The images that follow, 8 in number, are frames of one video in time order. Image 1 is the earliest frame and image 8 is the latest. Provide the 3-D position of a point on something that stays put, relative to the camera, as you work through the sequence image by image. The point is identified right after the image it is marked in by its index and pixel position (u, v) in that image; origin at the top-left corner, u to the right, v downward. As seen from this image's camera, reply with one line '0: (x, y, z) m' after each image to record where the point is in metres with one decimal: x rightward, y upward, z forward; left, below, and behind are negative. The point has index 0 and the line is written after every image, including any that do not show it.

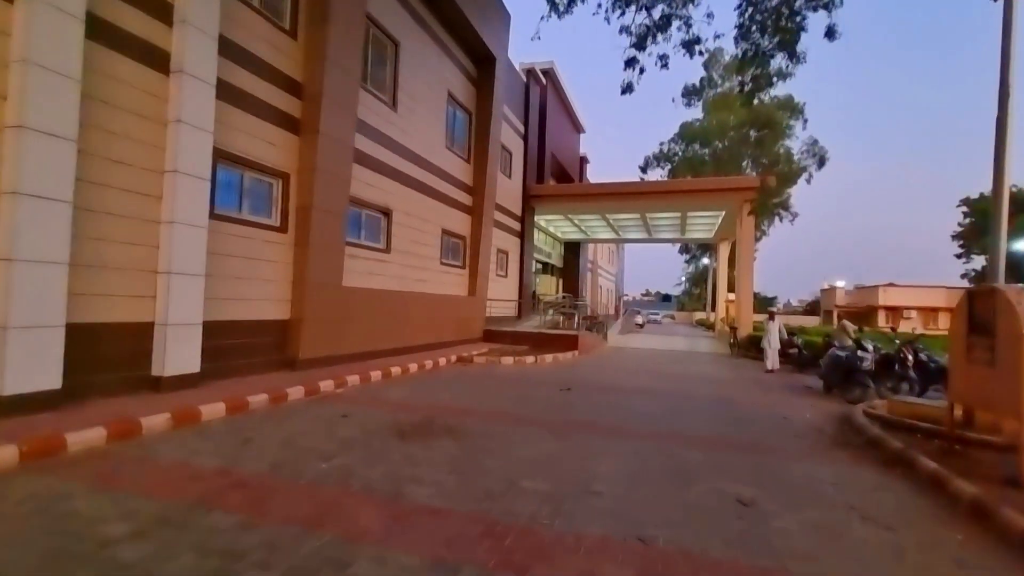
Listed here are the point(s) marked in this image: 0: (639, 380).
0: (+2.6, -1.9, +10.2) m
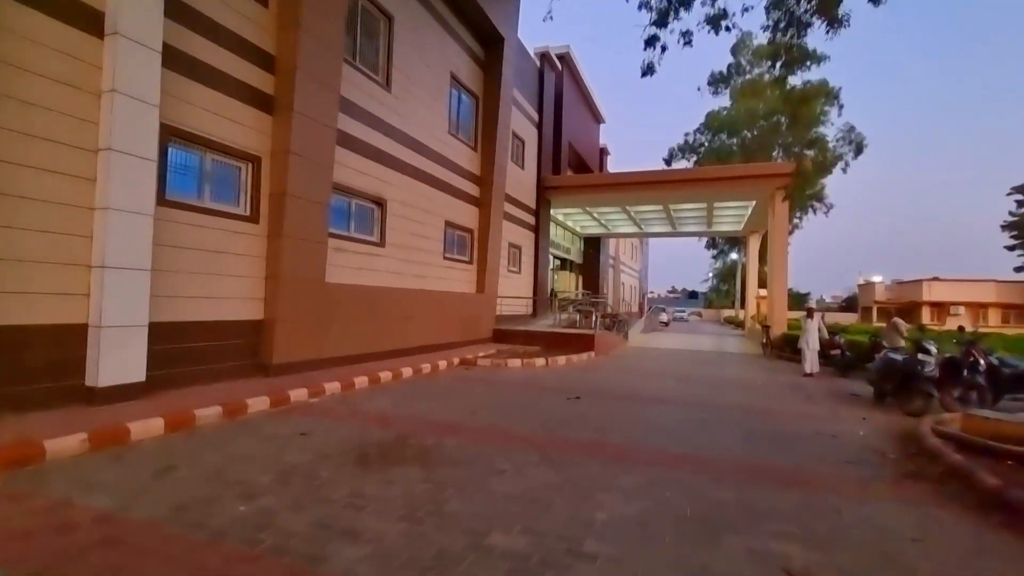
0: (+2.7, -1.8, +9.1) m
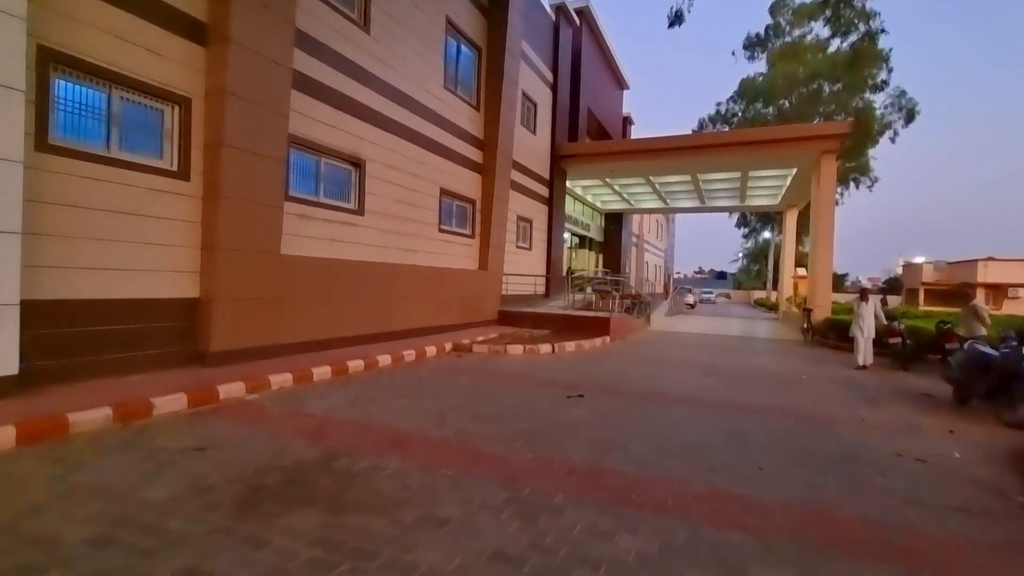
0: (+2.6, -1.4, +7.5) m
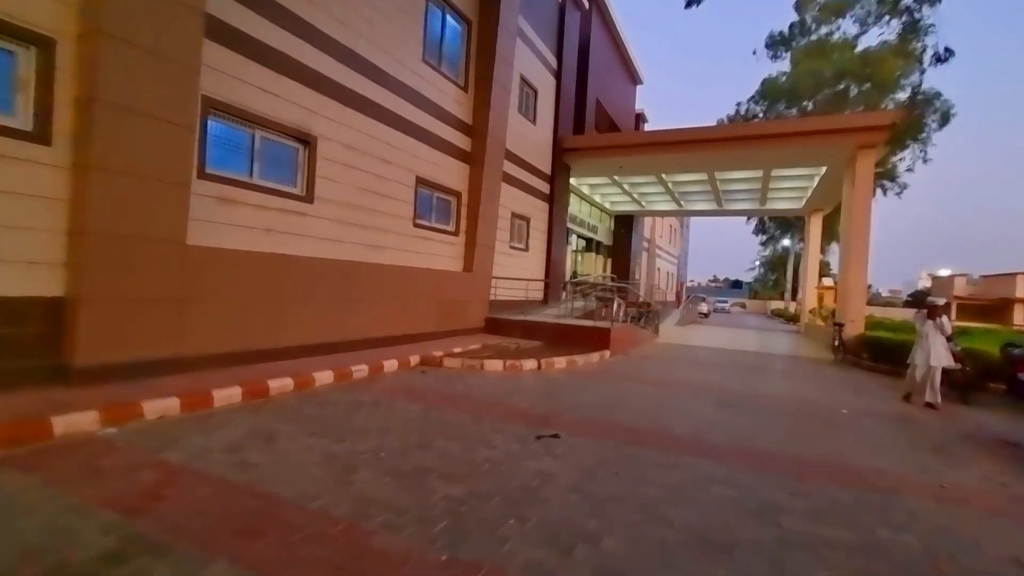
0: (+2.1, -1.5, +5.9) m
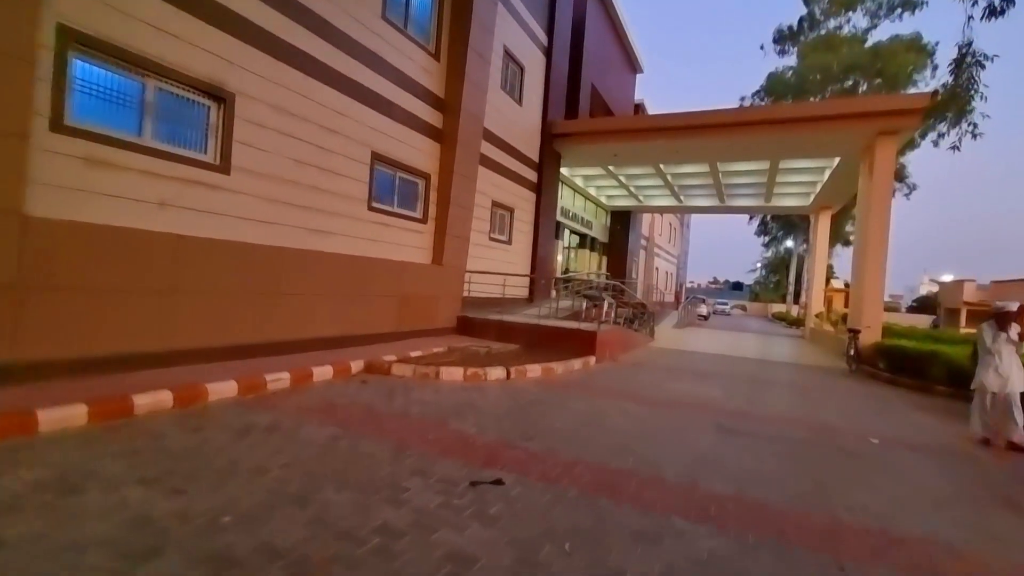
0: (+1.6, -1.5, +4.6) m
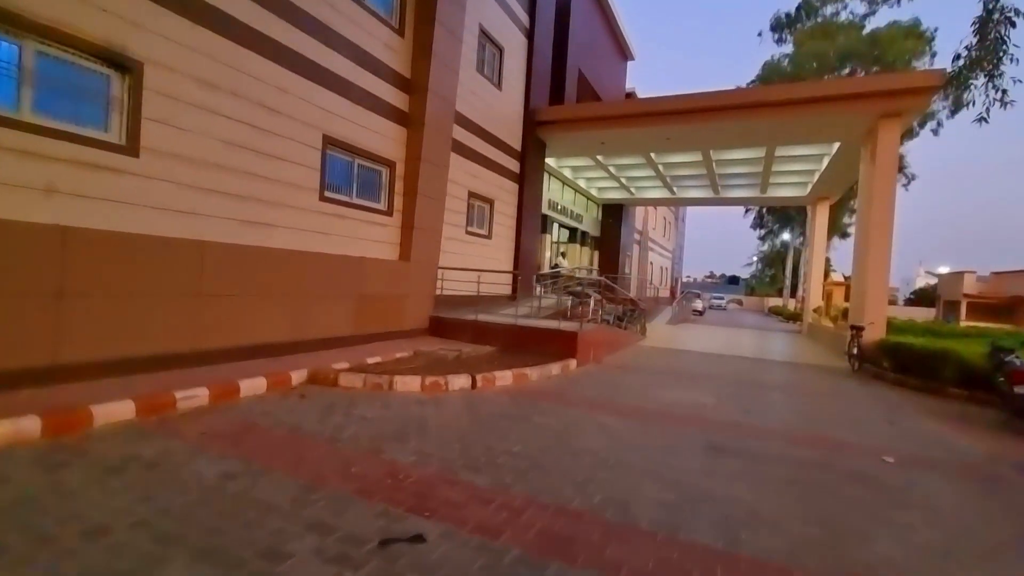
0: (+1.2, -1.5, +3.8) m
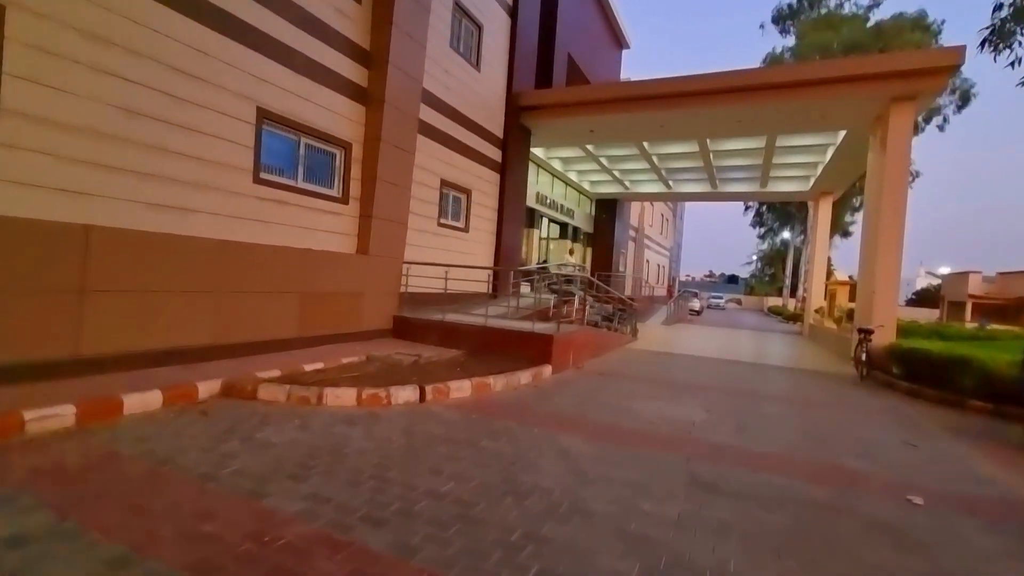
0: (+0.7, -1.5, +2.8) m
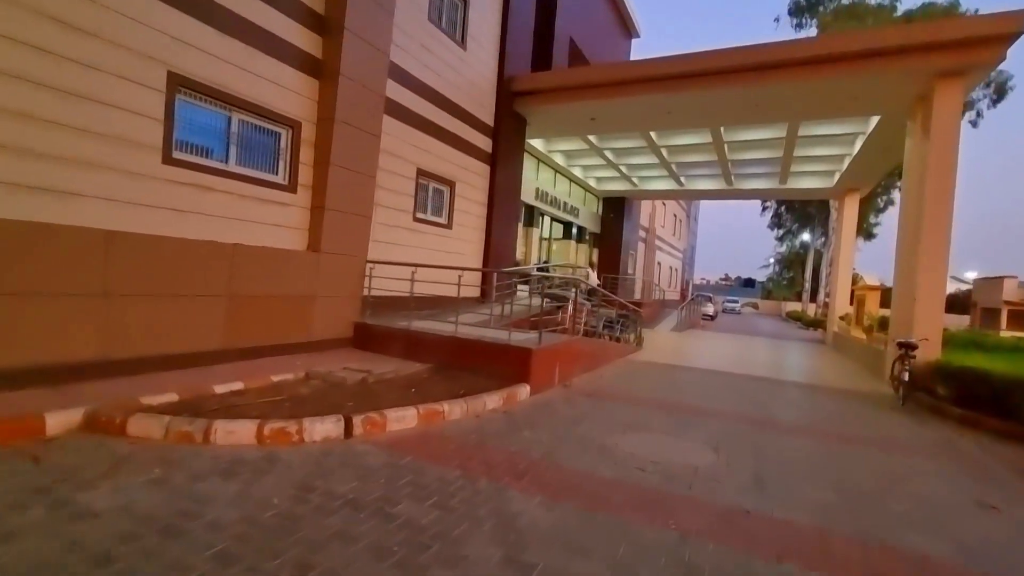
0: (+0.1, -1.5, +1.6) m
